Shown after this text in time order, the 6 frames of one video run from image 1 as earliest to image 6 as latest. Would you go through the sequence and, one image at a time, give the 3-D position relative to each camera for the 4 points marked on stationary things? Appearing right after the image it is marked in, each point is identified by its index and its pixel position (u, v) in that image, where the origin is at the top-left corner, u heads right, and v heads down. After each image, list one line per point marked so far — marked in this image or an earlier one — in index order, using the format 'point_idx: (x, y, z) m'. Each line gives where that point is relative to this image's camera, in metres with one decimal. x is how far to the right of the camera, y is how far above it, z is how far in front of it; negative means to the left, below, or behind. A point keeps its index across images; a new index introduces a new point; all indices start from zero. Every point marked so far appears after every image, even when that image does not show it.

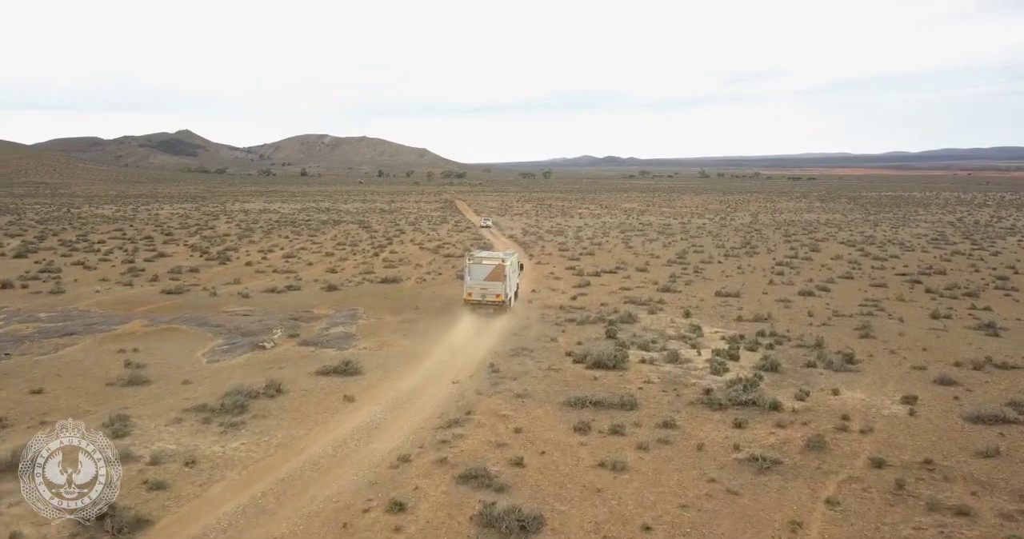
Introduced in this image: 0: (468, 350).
0: (-1.0, -1.8, +17.2) m
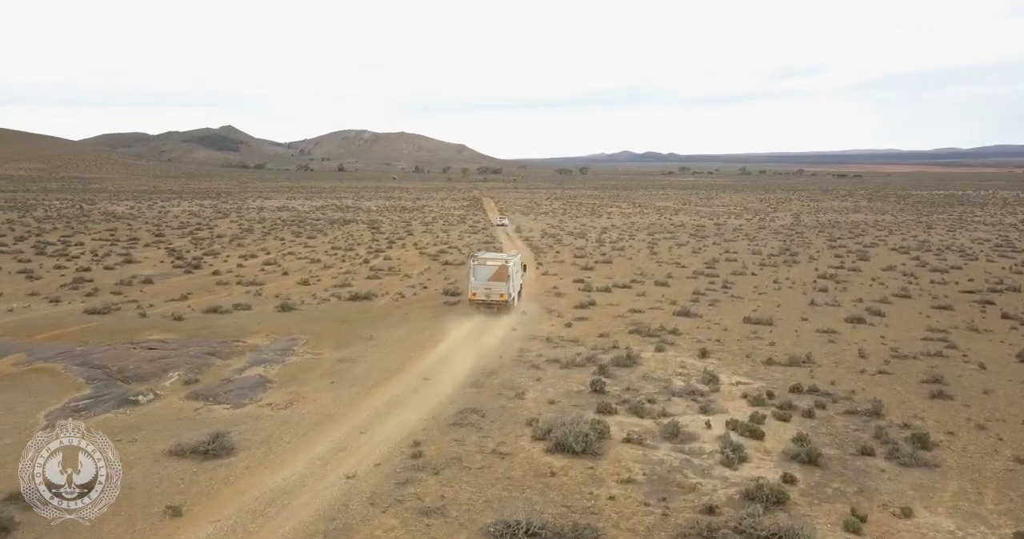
0: (-1.9, -2.4, +13.1) m
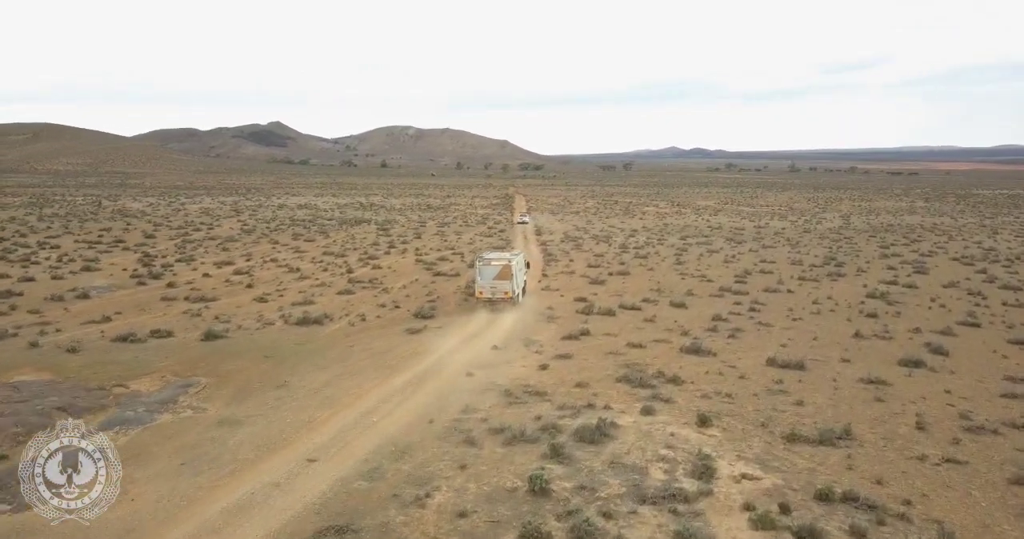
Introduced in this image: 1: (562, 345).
0: (-3.2, -3.0, +9.2) m
1: (+1.3, -1.9, +19.0) m
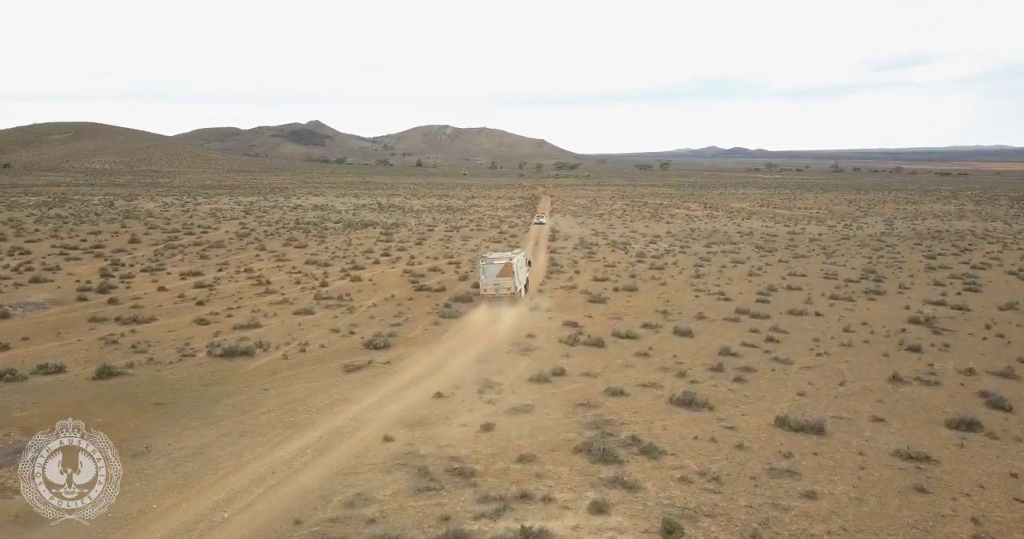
0: (-4.7, -3.5, +6.0) m
1: (+0.3, -2.5, +15.5) m
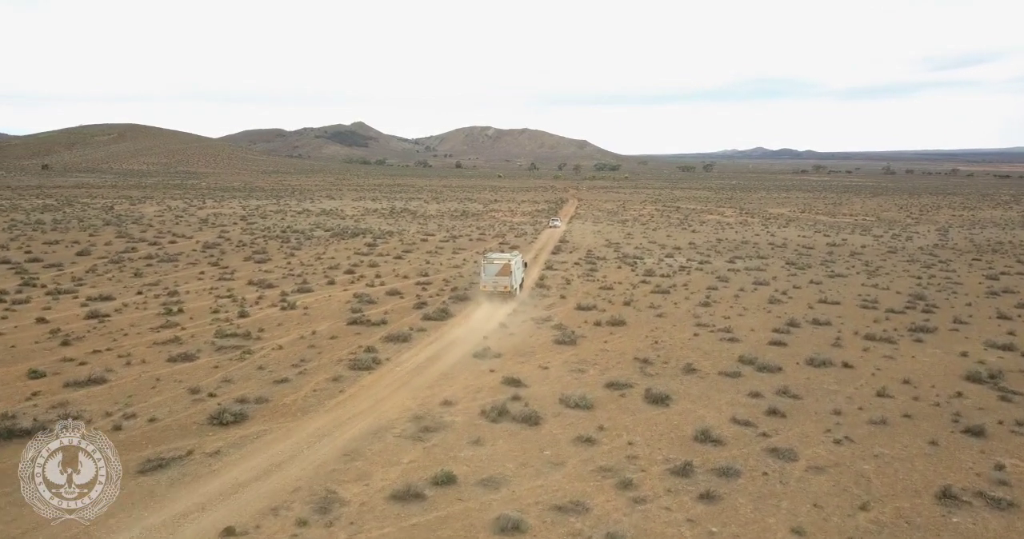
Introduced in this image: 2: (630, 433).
0: (-7.3, -4.4, +1.1) m
1: (-1.9, -3.4, +10.4) m
2: (+2.2, -3.1, +14.3) m
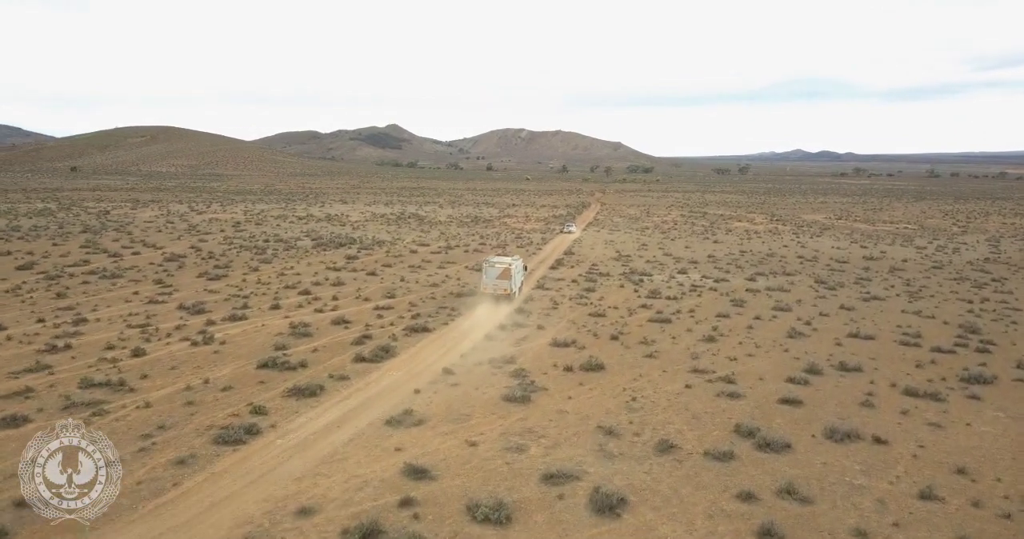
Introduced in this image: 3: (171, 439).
0: (-9.7, -5.1, -3.1) m
1: (-3.8, -4.2, +6.0) m
2: (+0.5, -3.9, +9.7) m
3: (-6.3, -3.1, +14.2) m
